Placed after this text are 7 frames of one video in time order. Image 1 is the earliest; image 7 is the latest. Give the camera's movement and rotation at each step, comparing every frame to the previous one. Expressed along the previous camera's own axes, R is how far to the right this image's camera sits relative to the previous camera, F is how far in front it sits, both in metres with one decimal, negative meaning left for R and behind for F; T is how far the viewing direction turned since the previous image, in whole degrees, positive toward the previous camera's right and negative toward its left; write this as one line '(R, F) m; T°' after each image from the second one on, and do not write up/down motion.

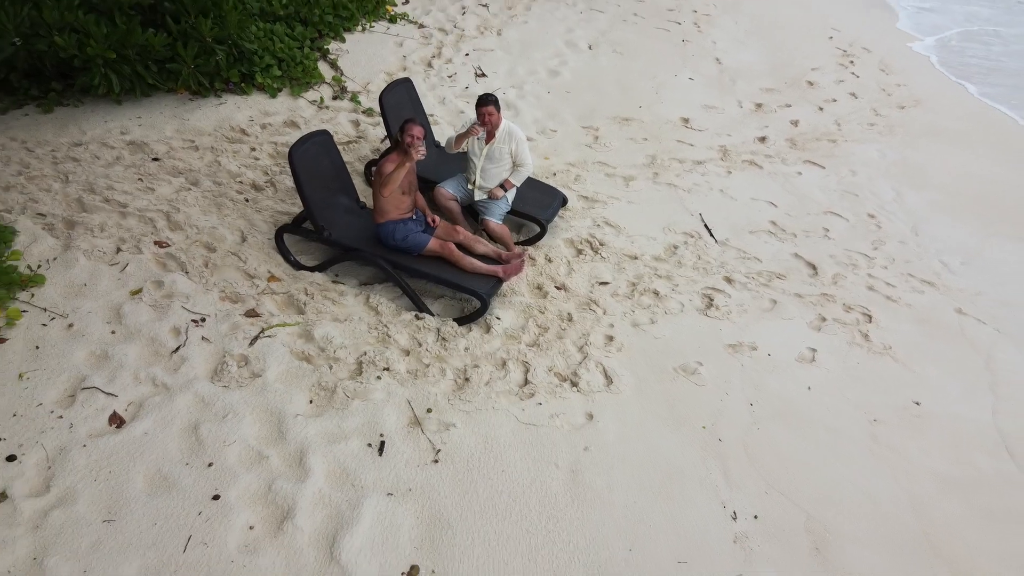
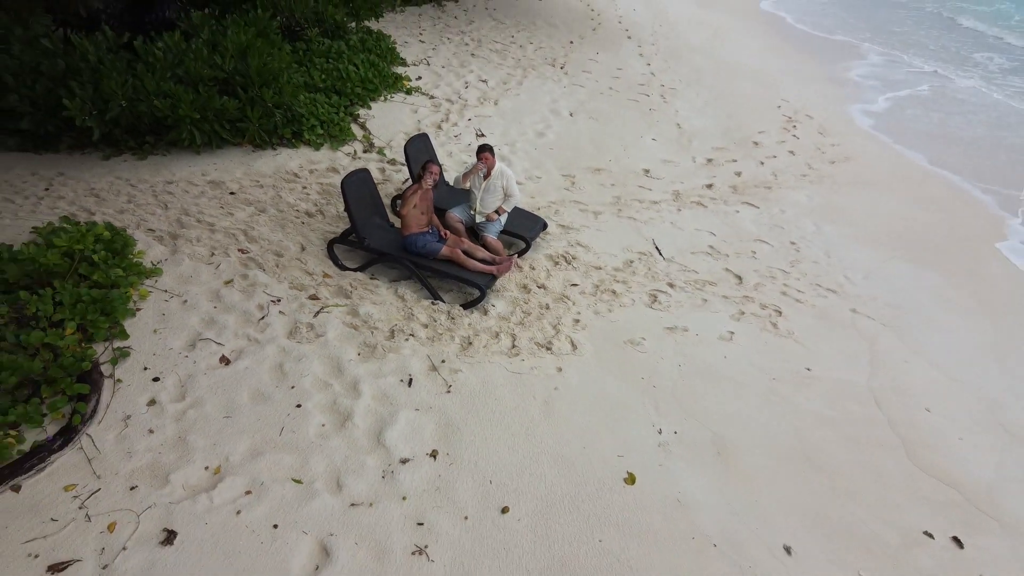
(0.0, -1.1) m; 0°
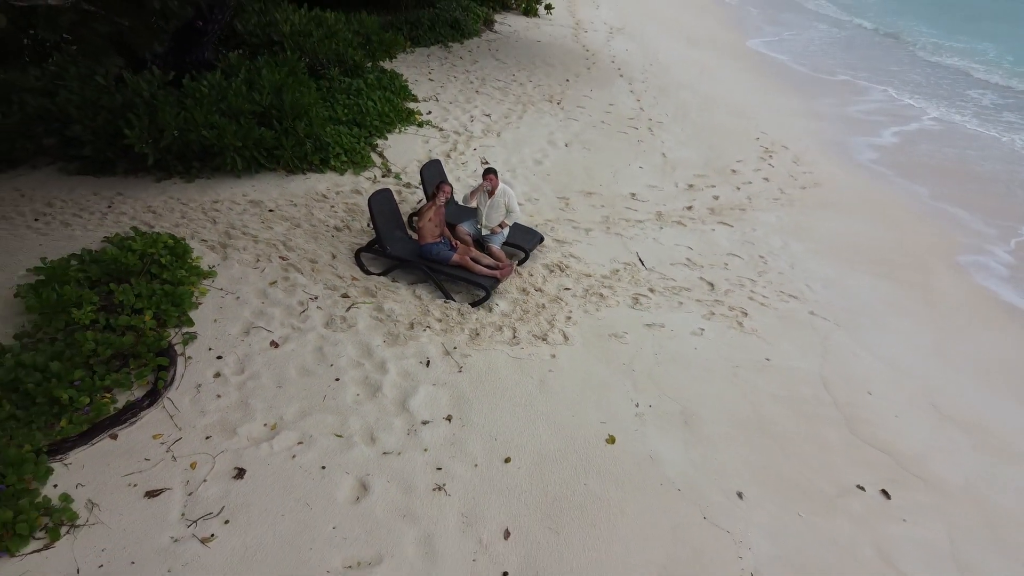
(0.0, -0.7) m; 0°
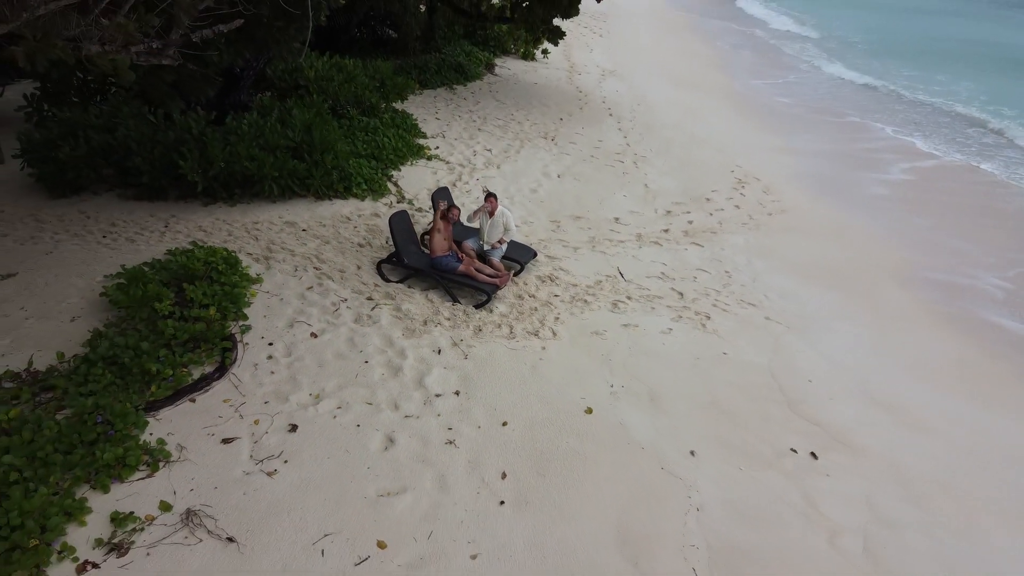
(0.0, -0.9) m; 0°
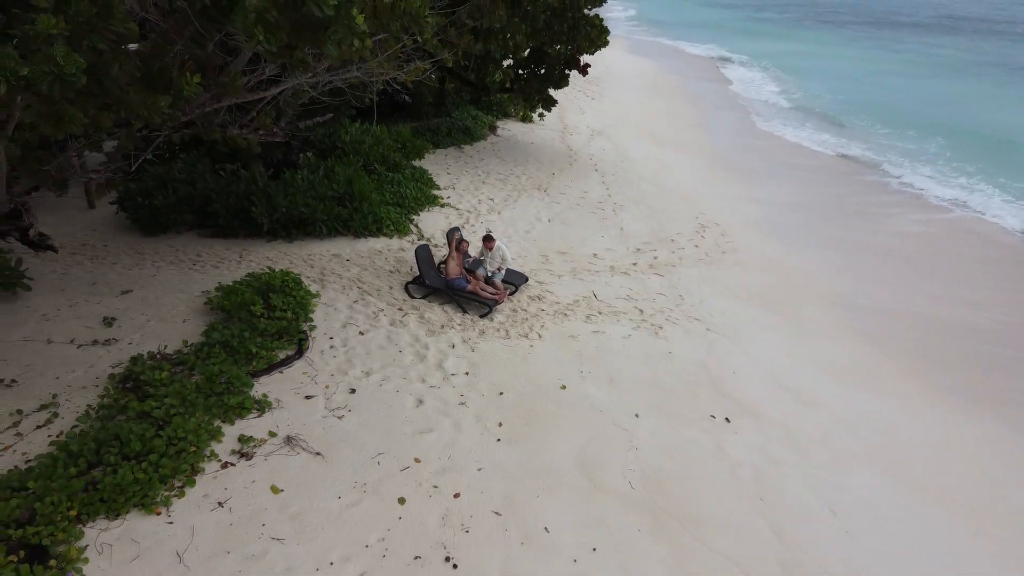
(+0.1, -1.9) m; 0°
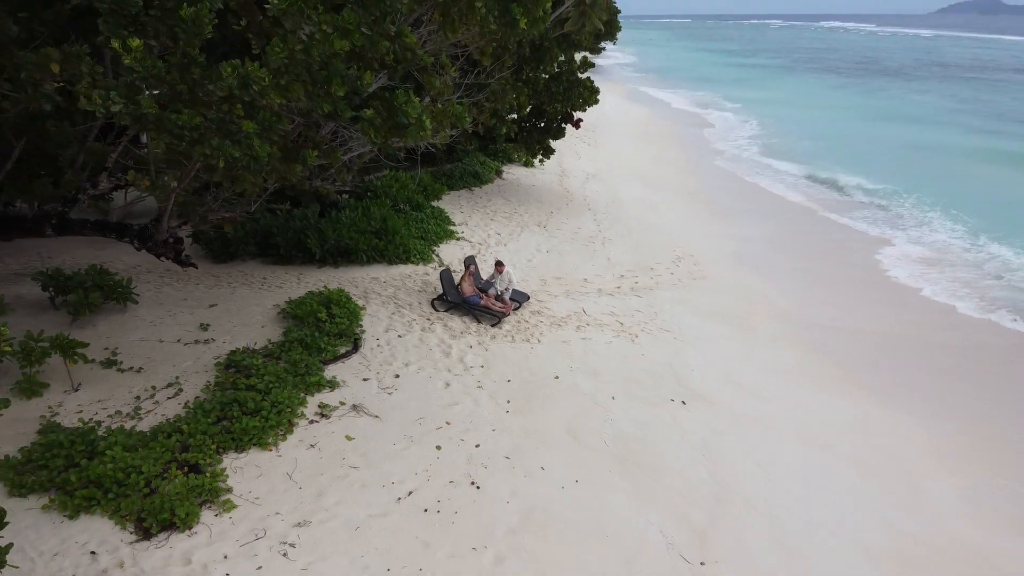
(0.0, -2.1) m; 0°
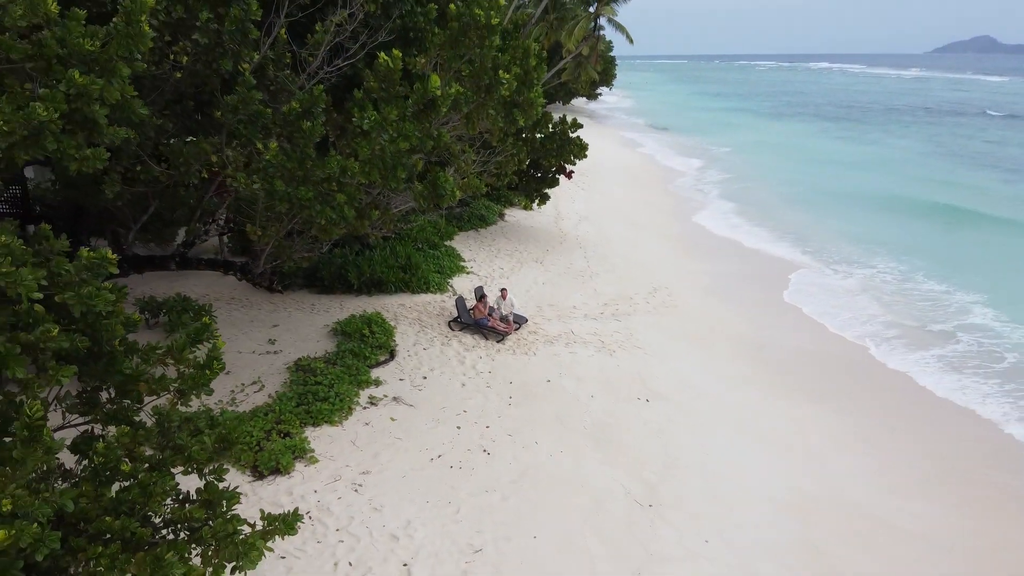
(0.0, -2.6) m; 0°
